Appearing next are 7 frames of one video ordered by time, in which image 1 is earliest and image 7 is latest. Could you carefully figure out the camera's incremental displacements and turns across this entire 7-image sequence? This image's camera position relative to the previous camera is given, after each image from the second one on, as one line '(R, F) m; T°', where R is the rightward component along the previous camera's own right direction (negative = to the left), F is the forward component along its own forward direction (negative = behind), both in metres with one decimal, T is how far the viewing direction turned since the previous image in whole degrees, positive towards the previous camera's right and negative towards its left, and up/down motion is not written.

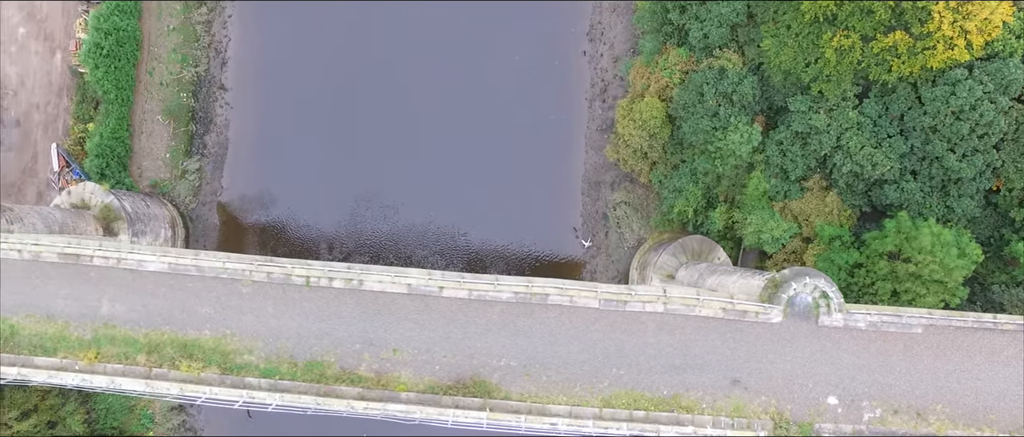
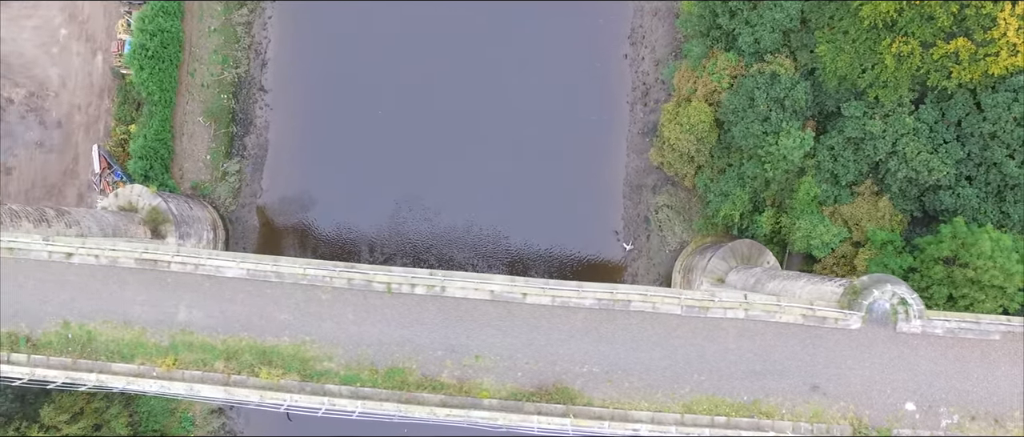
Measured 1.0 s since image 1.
(-1.8, 0.0) m; +1°
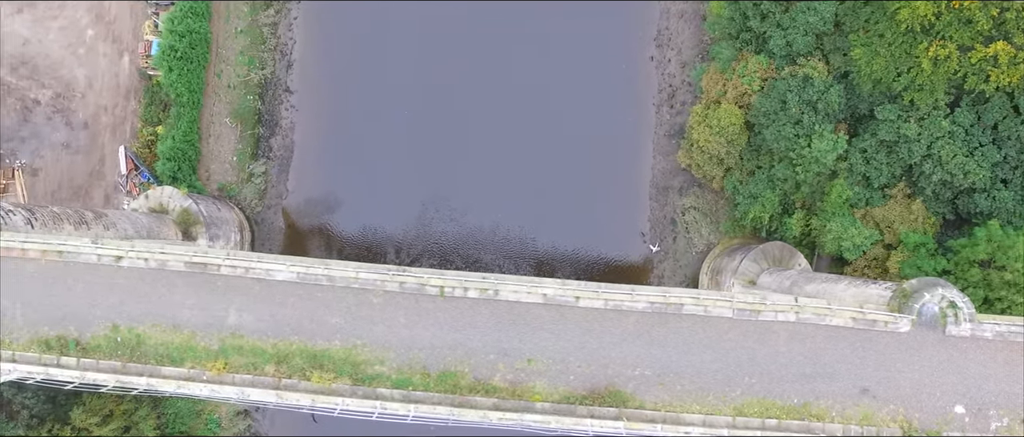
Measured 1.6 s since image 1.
(-1.1, 0.0) m; 0°
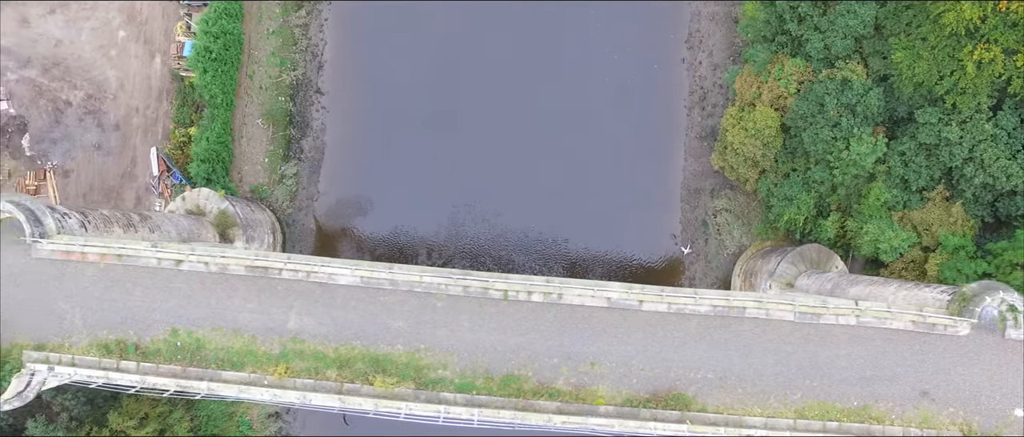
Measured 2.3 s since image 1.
(-1.4, 0.0) m; +1°
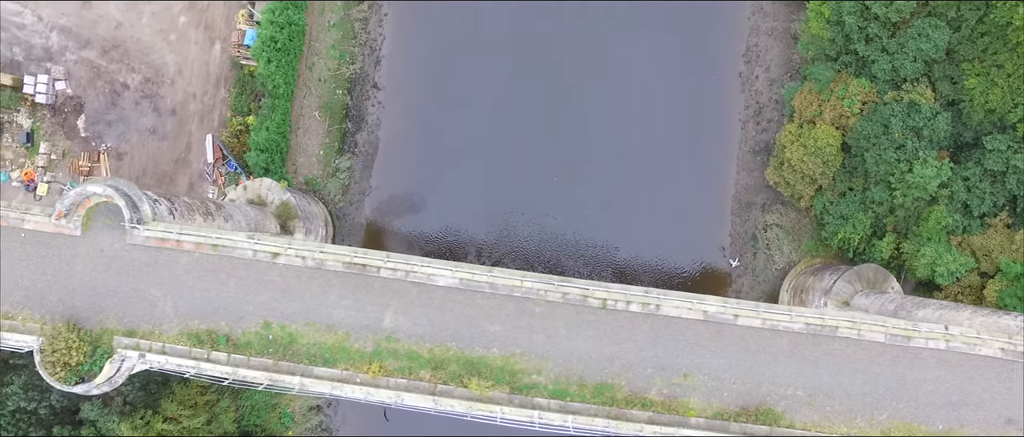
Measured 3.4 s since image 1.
(-2.2, 0.0) m; +1°
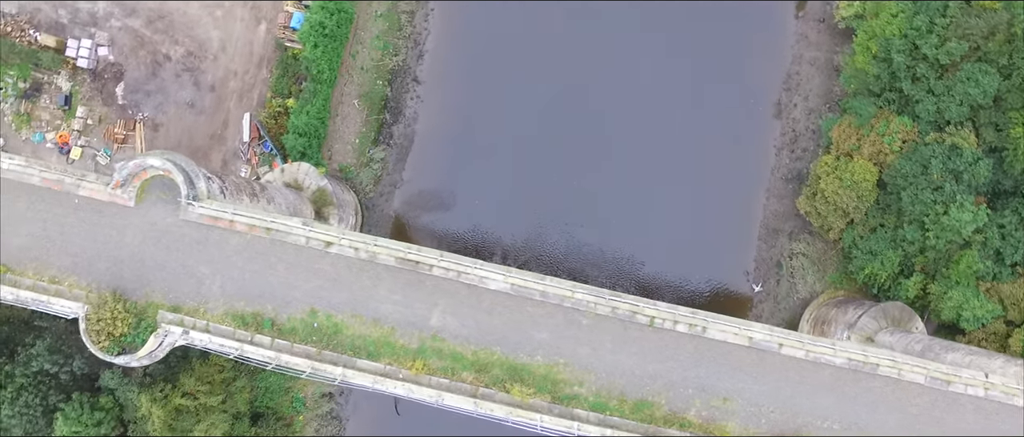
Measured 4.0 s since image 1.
(-1.2, 0.0) m; 0°
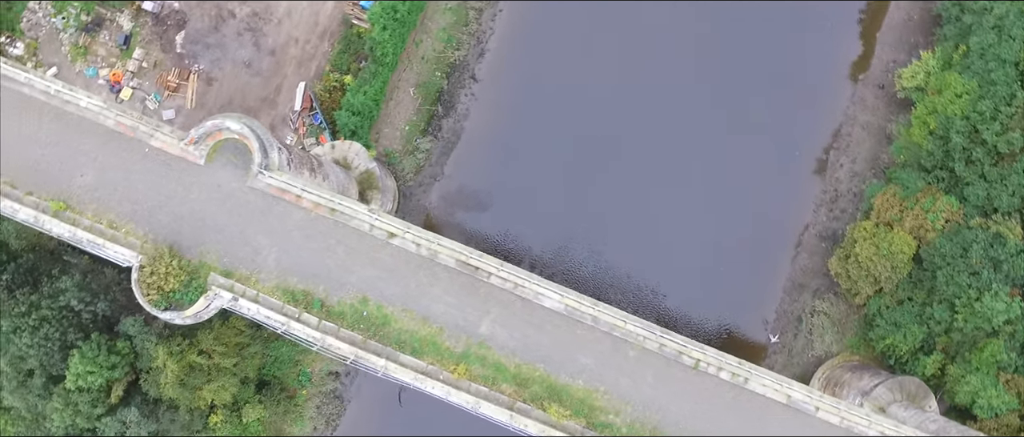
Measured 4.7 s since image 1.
(-1.4, 0.0) m; 0°
